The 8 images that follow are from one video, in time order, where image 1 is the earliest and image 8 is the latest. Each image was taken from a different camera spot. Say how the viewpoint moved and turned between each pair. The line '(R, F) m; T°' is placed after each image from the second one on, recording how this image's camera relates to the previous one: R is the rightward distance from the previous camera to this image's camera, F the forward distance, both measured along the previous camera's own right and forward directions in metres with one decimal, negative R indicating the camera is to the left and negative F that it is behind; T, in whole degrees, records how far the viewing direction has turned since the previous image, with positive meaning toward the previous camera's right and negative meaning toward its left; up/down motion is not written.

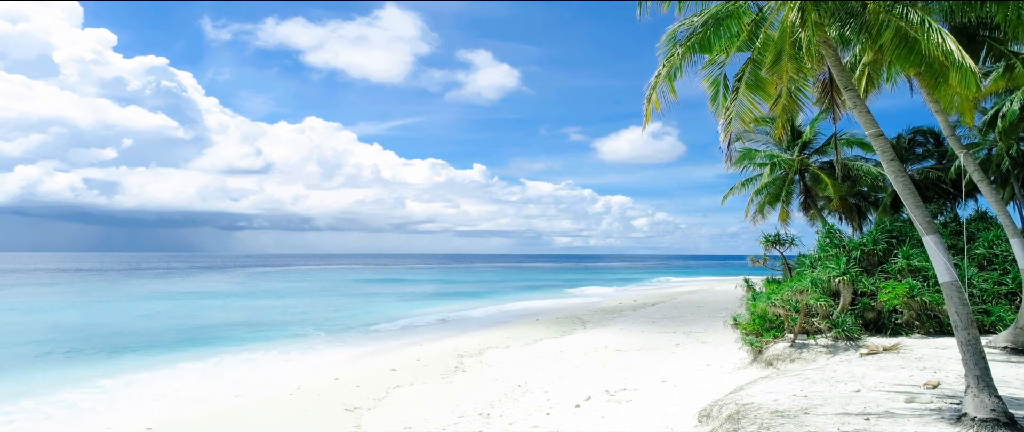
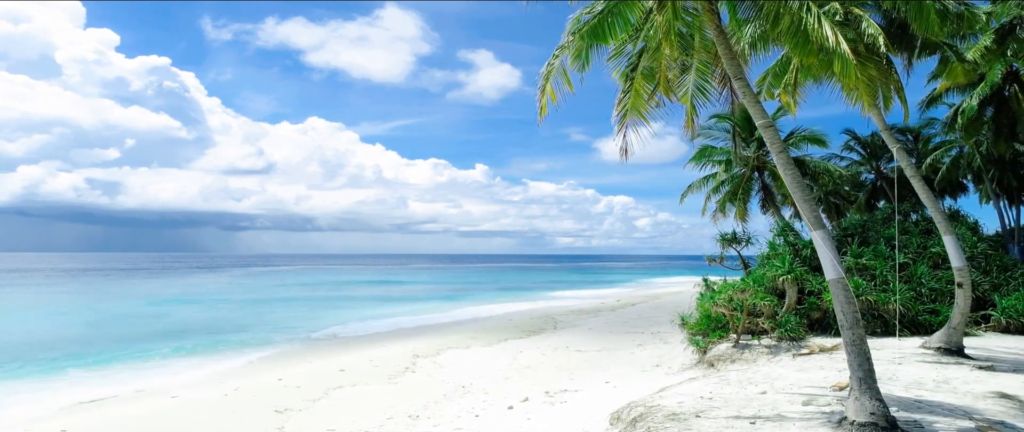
(+1.3, +0.2) m; 0°
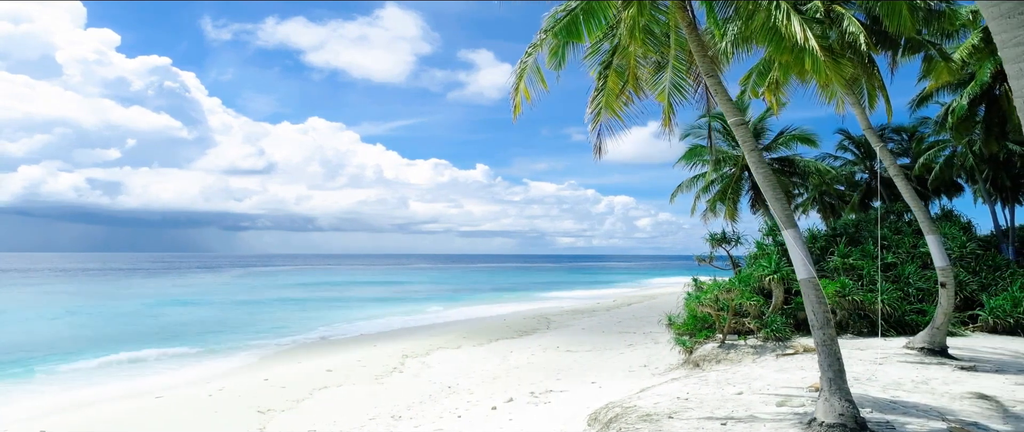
(+0.3, +0.1) m; 0°
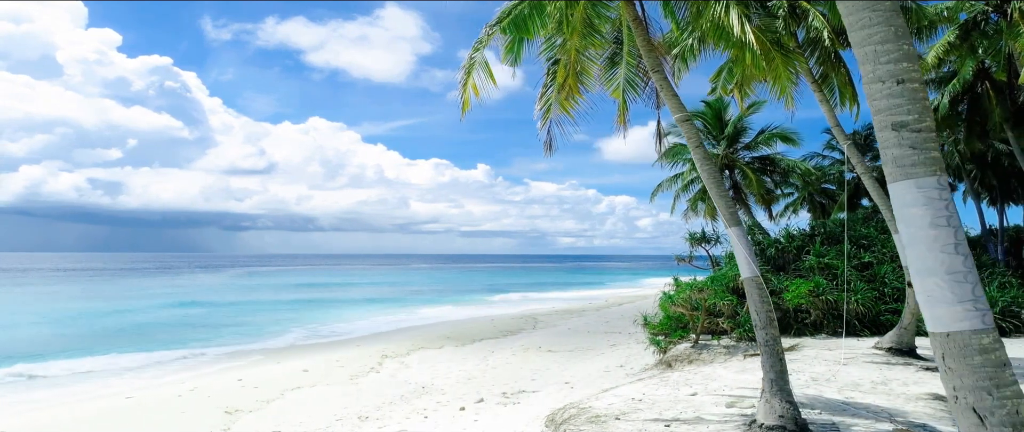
(+0.6, +0.1) m; 0°
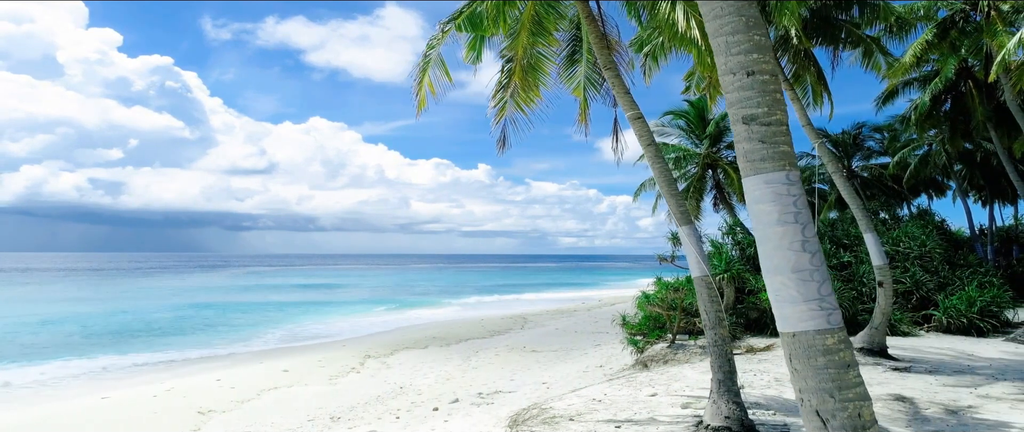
(+0.5, +0.1) m; 0°
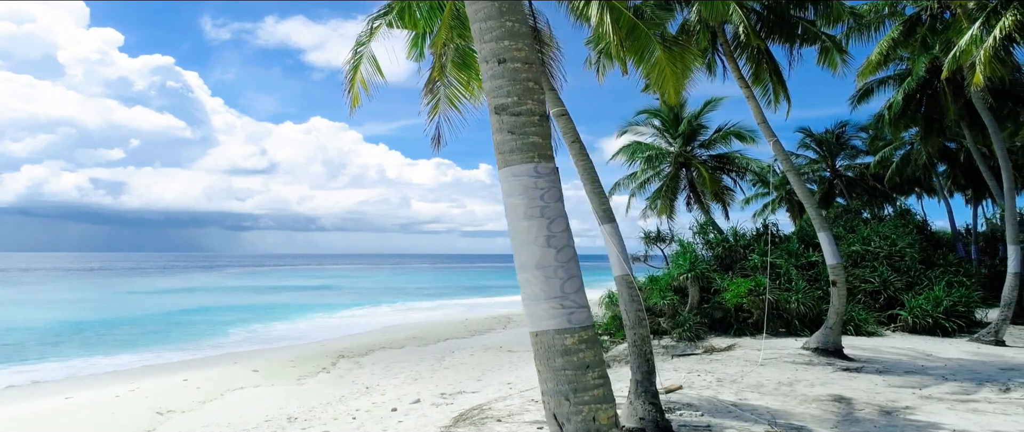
(+0.7, +0.1) m; 0°
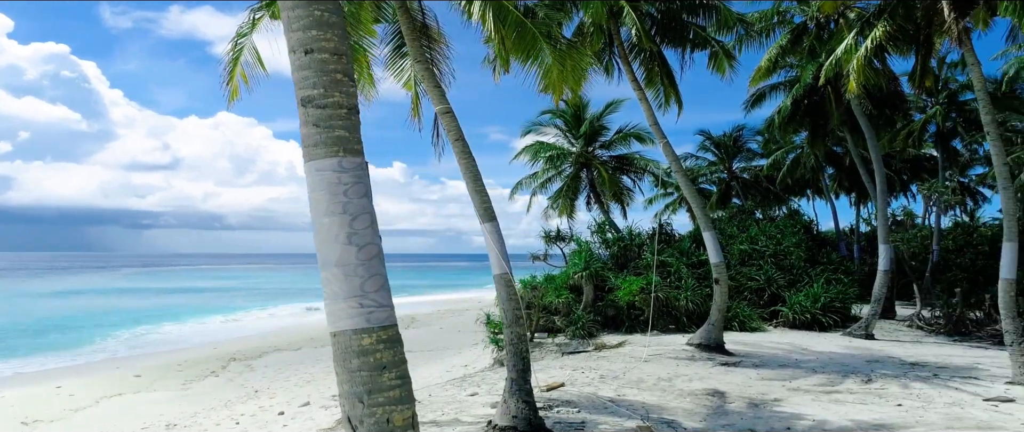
(+0.3, 0.0) m; +9°
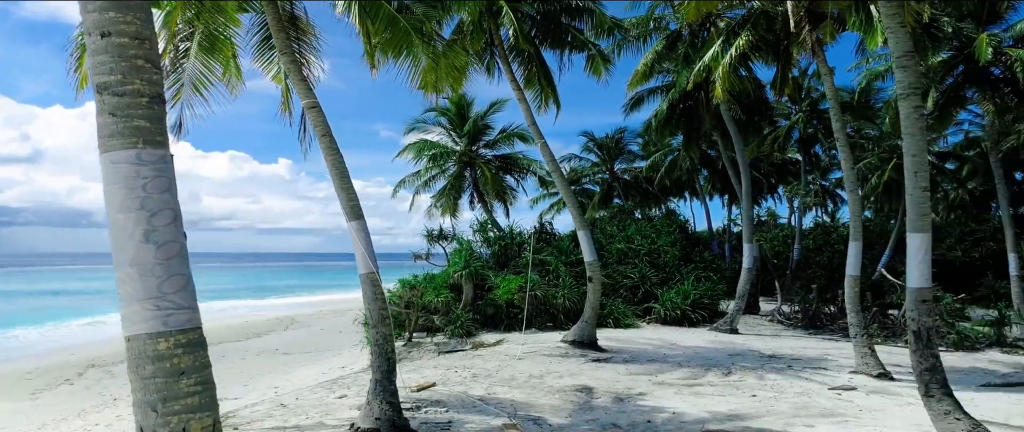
(+0.2, -0.1) m; +11°
